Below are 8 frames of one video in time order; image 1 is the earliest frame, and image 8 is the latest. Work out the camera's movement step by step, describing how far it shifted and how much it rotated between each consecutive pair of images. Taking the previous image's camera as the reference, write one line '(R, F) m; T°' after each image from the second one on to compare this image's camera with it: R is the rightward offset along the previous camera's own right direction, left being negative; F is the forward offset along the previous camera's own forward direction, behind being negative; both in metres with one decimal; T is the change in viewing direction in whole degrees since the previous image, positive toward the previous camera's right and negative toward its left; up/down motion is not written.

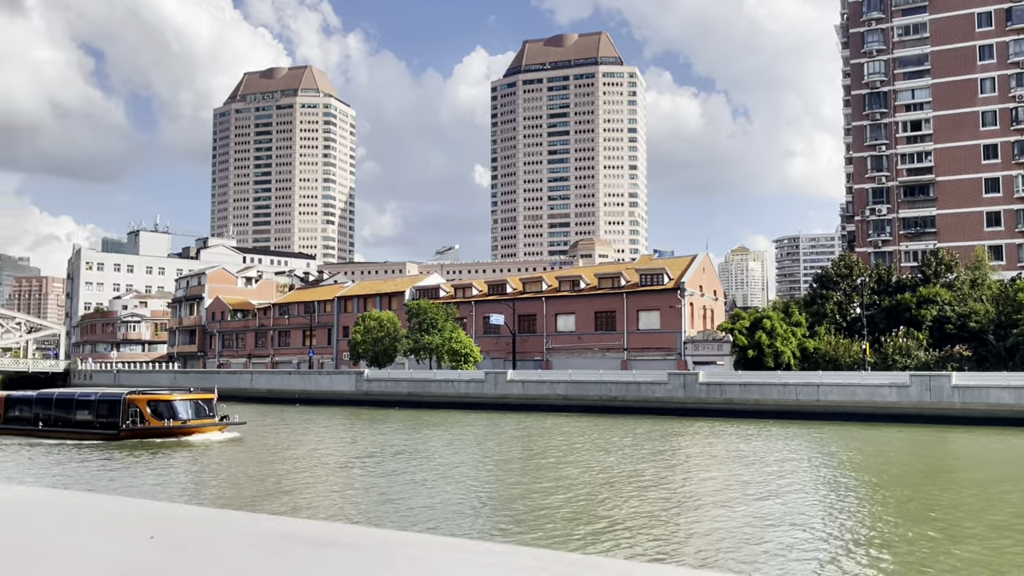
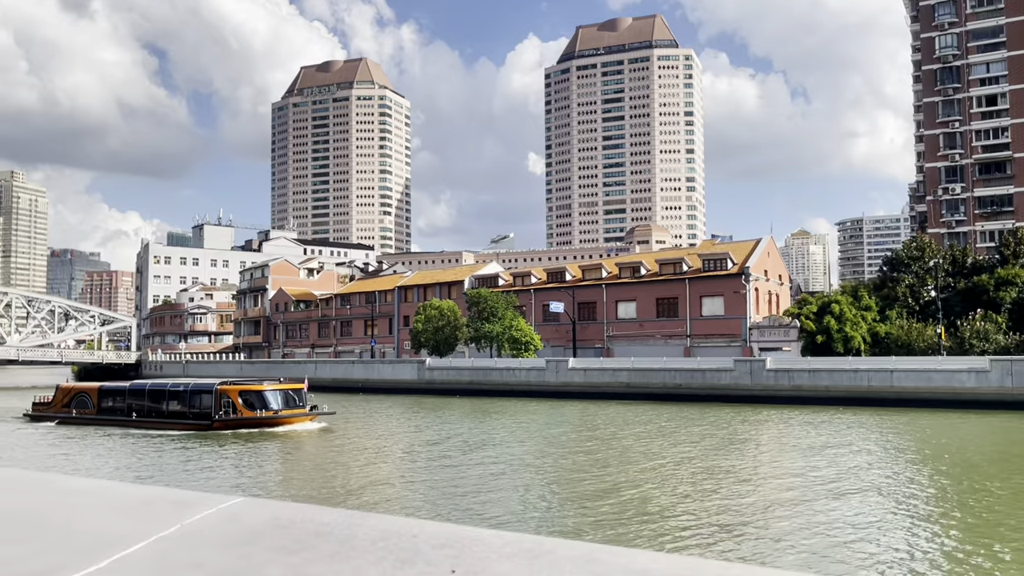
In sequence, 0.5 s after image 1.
(-0.3, +0.2) m; -4°
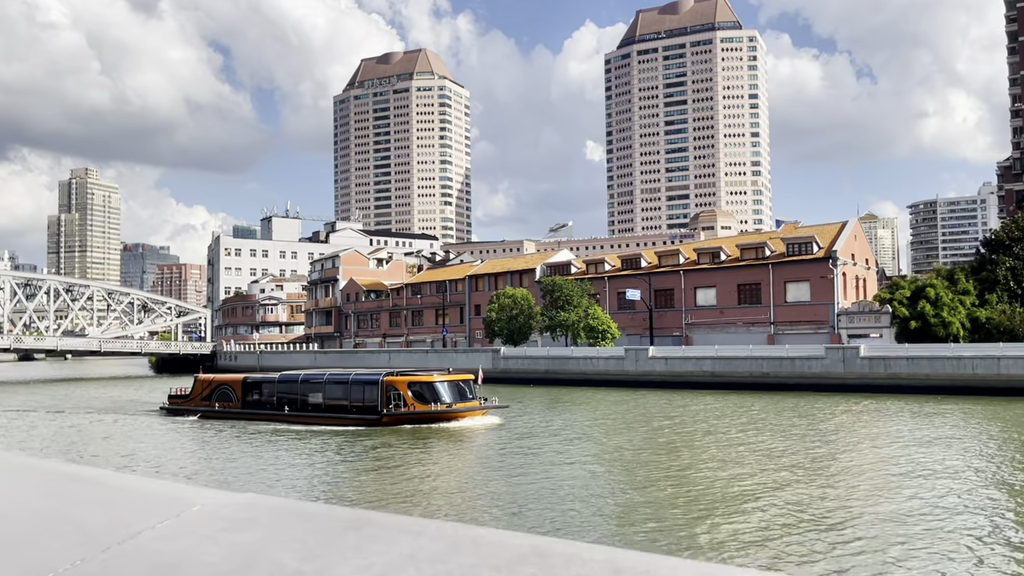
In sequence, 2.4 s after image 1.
(-1.2, +0.9) m; -4°
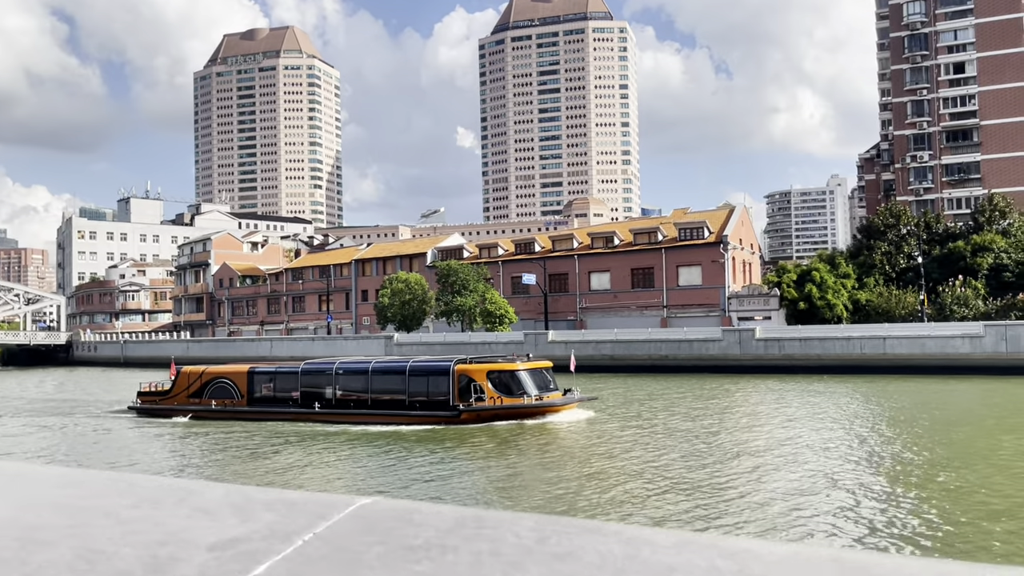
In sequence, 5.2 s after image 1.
(-1.6, +1.4) m; +9°
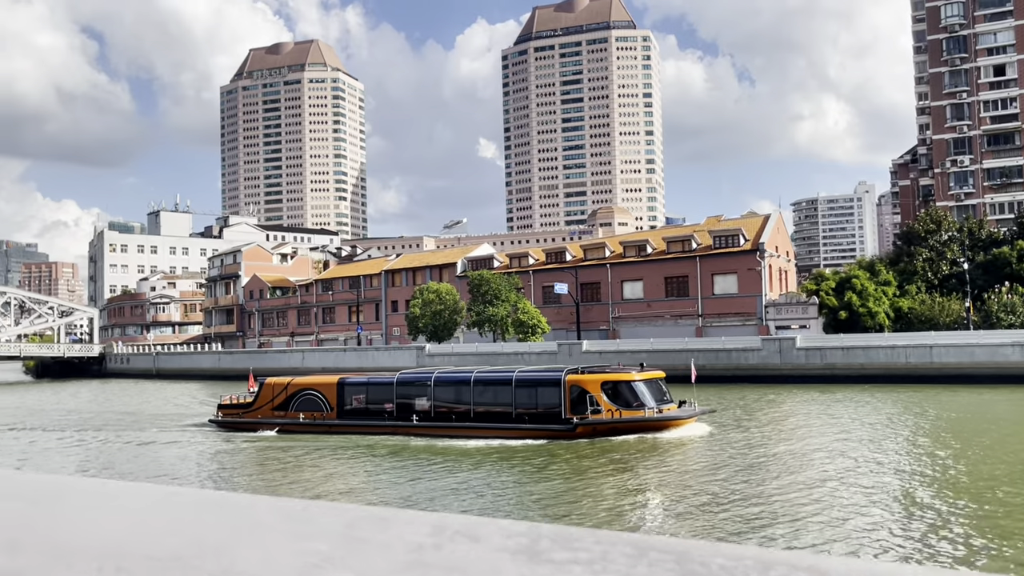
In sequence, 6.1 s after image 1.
(-0.6, +0.5) m; -2°
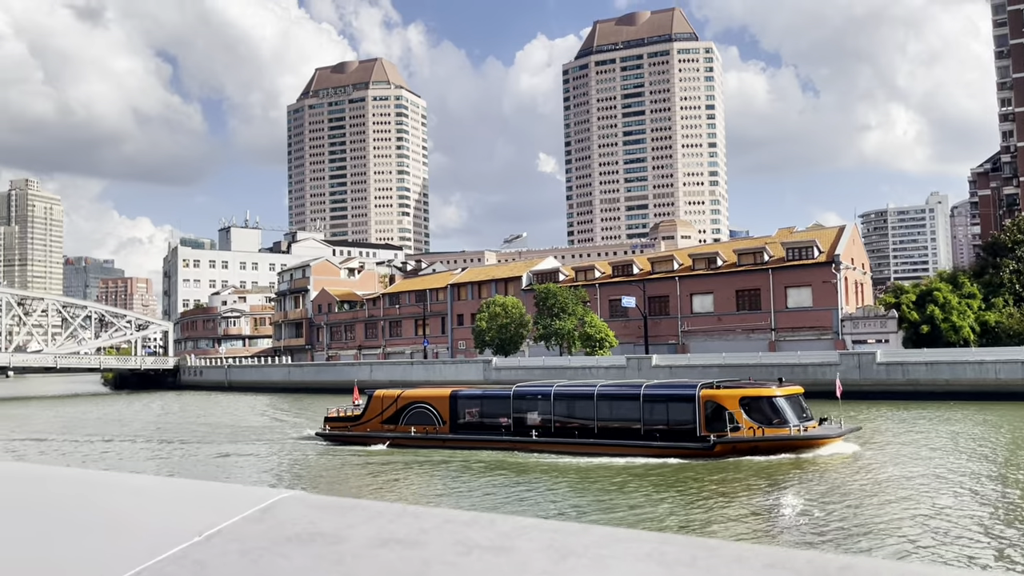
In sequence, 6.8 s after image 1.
(-0.5, +0.2) m; -4°
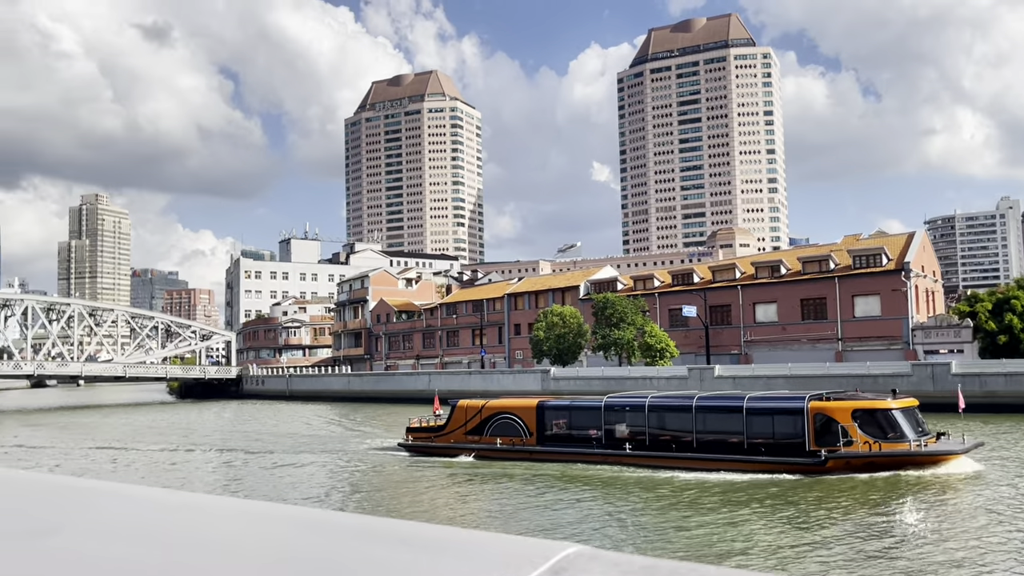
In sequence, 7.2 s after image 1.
(-0.3, +0.3) m; -4°
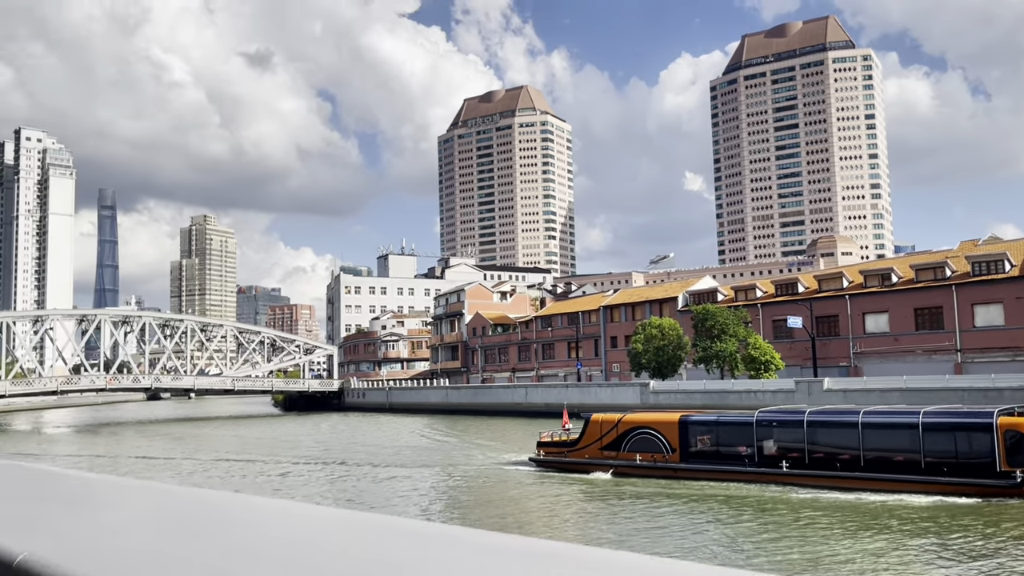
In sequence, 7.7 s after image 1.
(-0.4, +0.1) m; -6°
